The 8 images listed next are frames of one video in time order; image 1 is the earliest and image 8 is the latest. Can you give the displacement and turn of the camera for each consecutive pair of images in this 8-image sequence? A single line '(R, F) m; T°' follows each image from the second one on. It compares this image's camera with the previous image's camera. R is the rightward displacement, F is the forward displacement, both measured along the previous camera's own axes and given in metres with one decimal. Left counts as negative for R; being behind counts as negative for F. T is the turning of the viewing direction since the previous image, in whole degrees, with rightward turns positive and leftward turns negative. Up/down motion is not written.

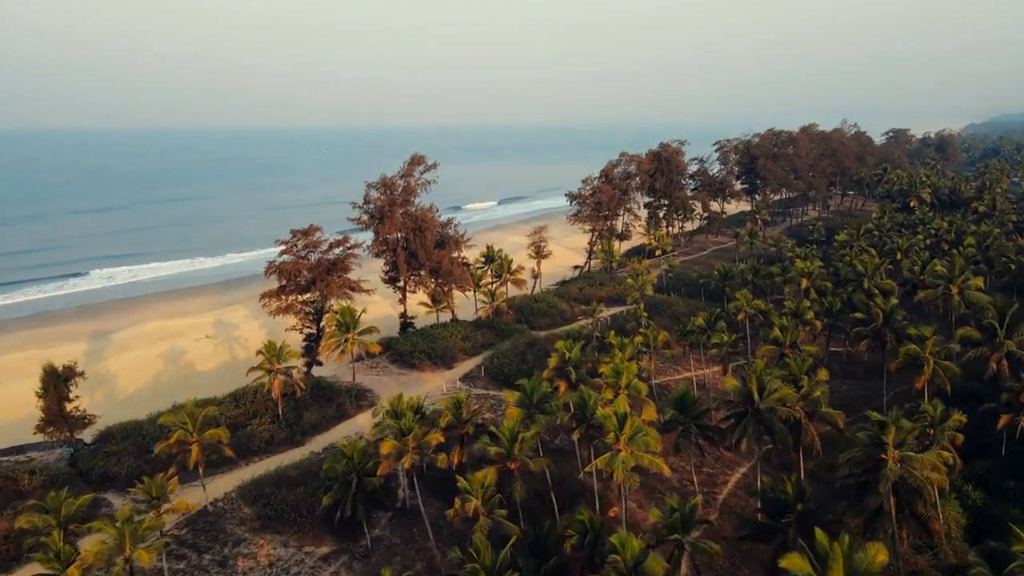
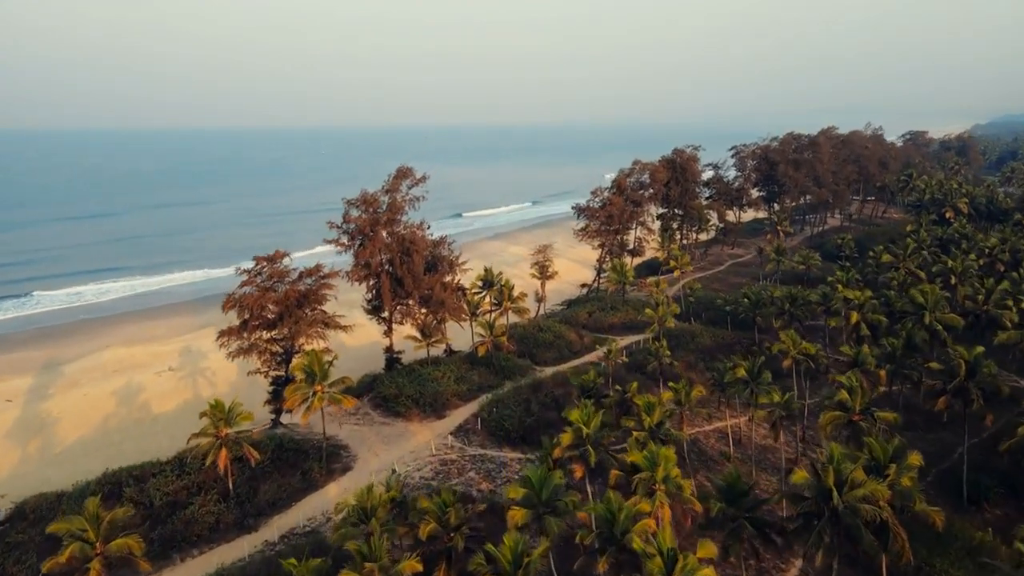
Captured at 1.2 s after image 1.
(-0.1, +5.0) m; 0°
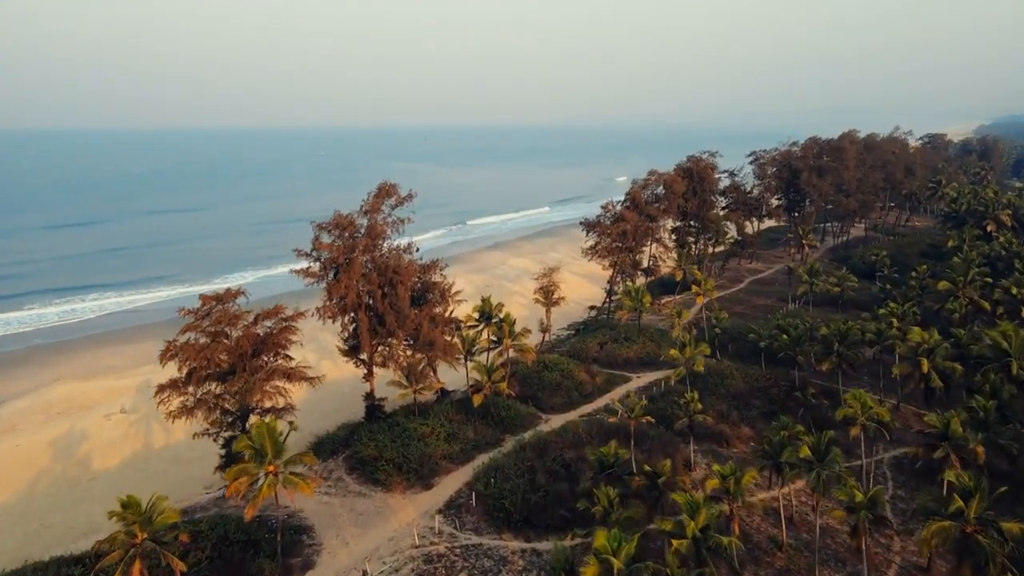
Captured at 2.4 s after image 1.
(-0.1, +5.1) m; 0°
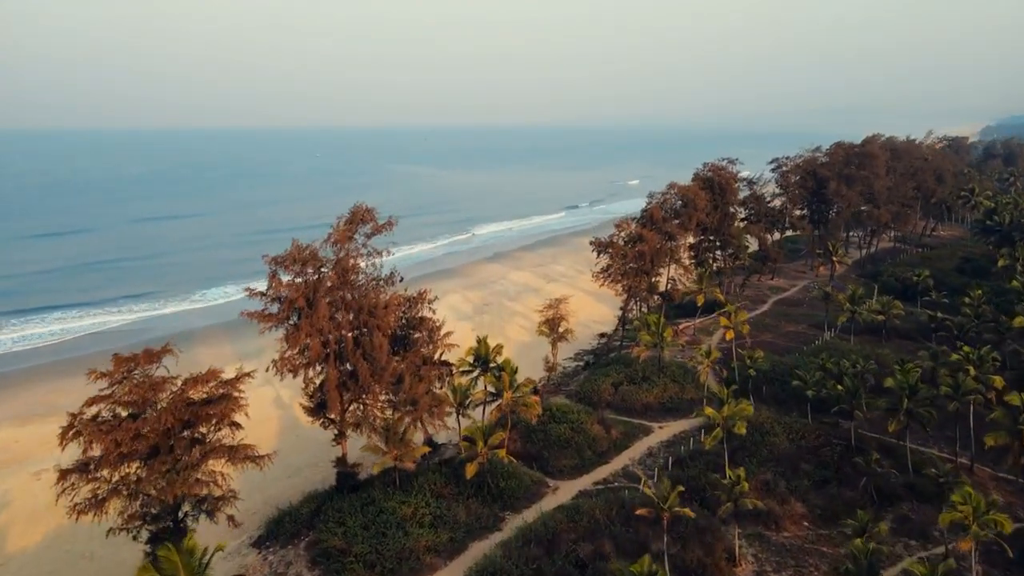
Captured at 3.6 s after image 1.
(0.0, +5.1) m; 0°
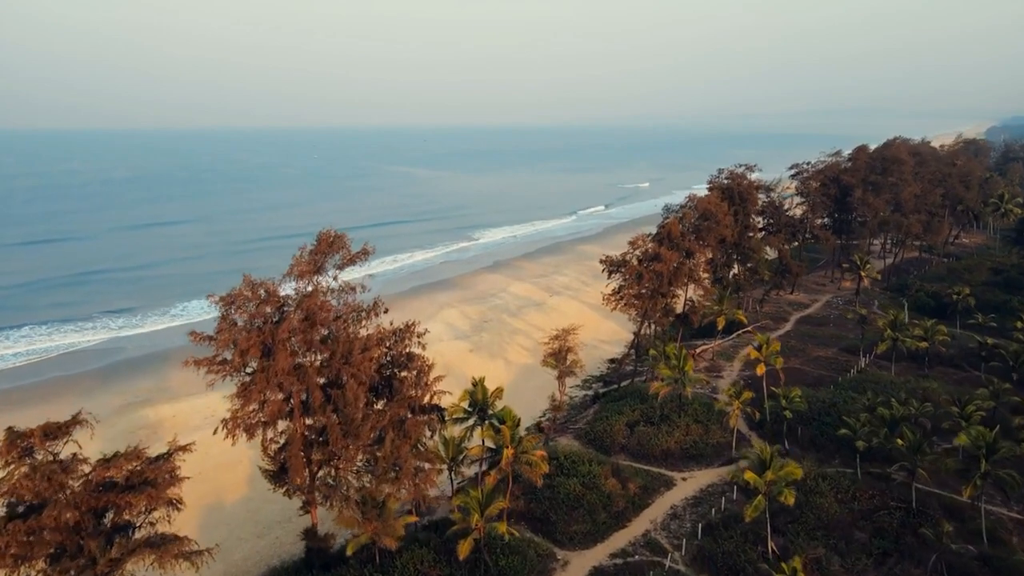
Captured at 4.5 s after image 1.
(0.0, +3.9) m; 0°
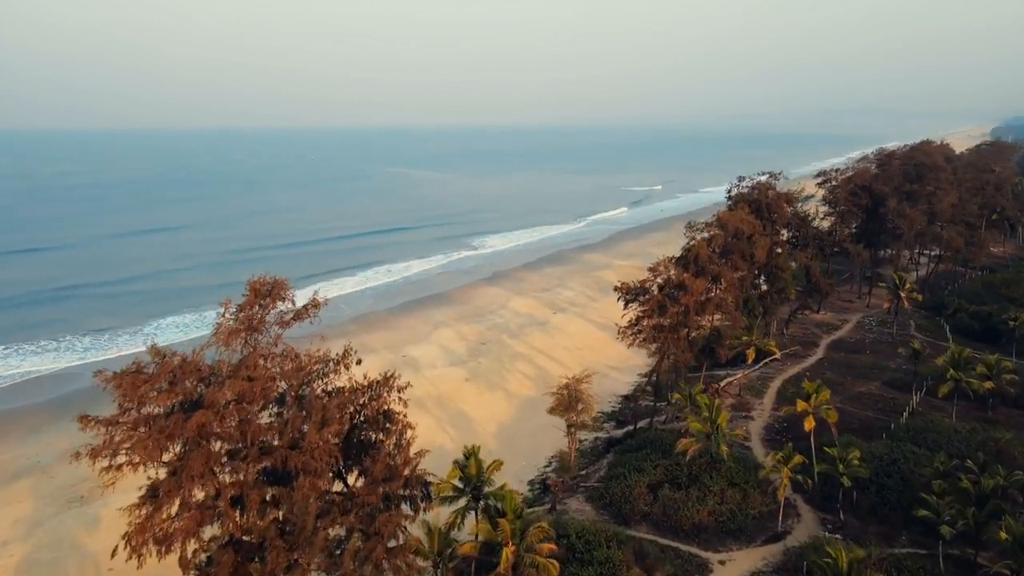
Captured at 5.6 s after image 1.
(0.0, +4.7) m; 0°
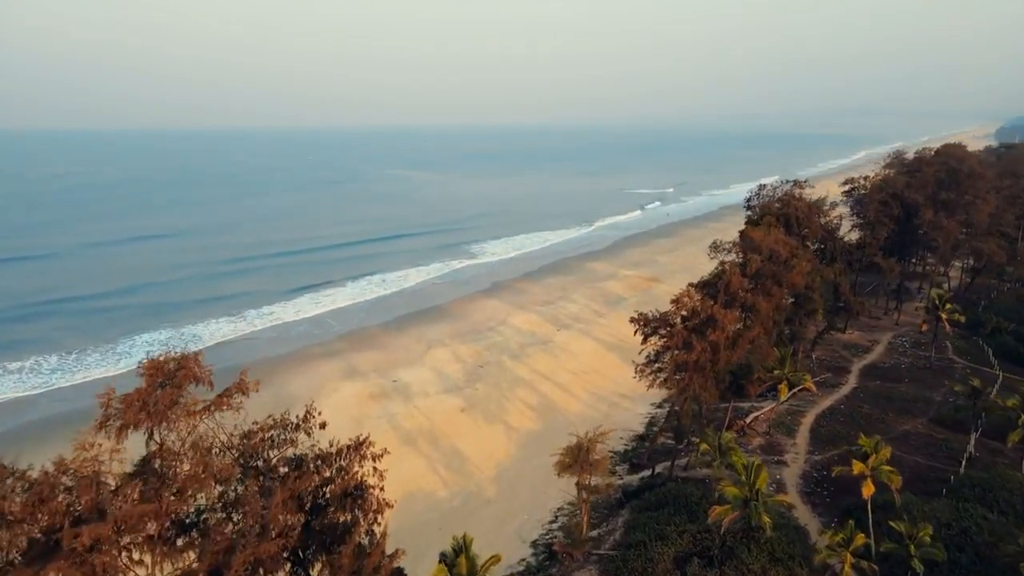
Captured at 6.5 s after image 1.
(0.0, +3.9) m; 0°
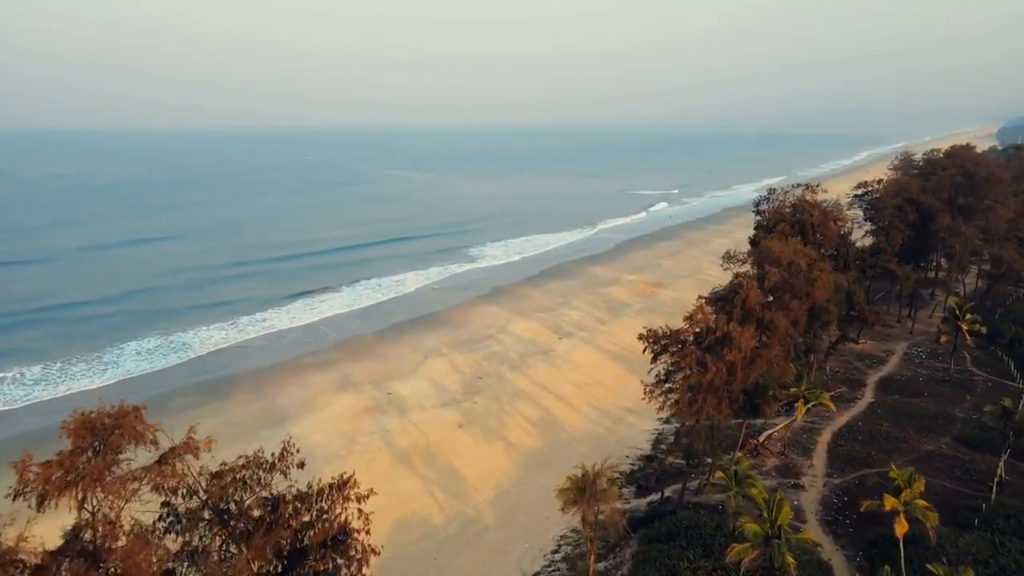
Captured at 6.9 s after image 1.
(0.0, +1.7) m; 0°
